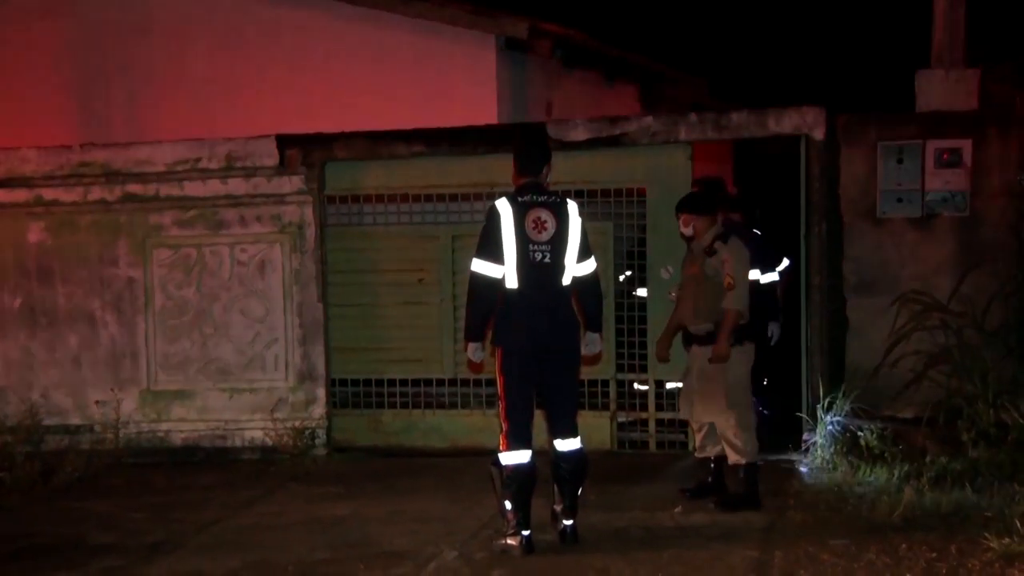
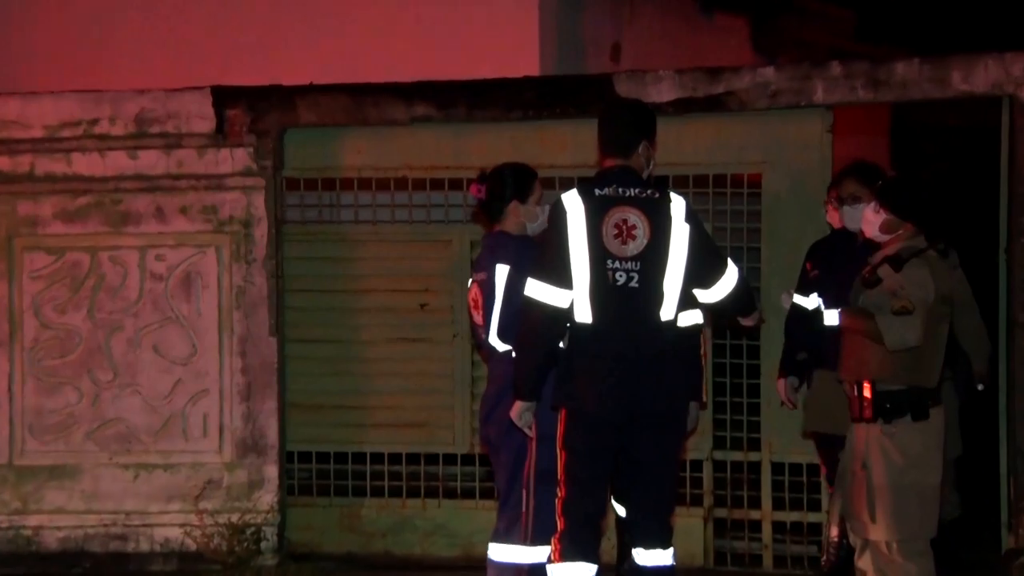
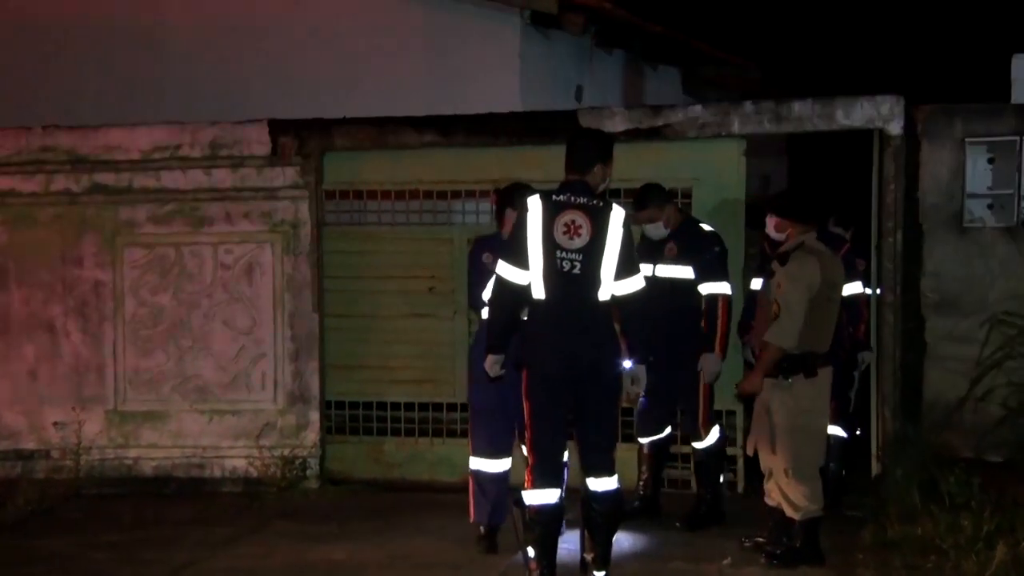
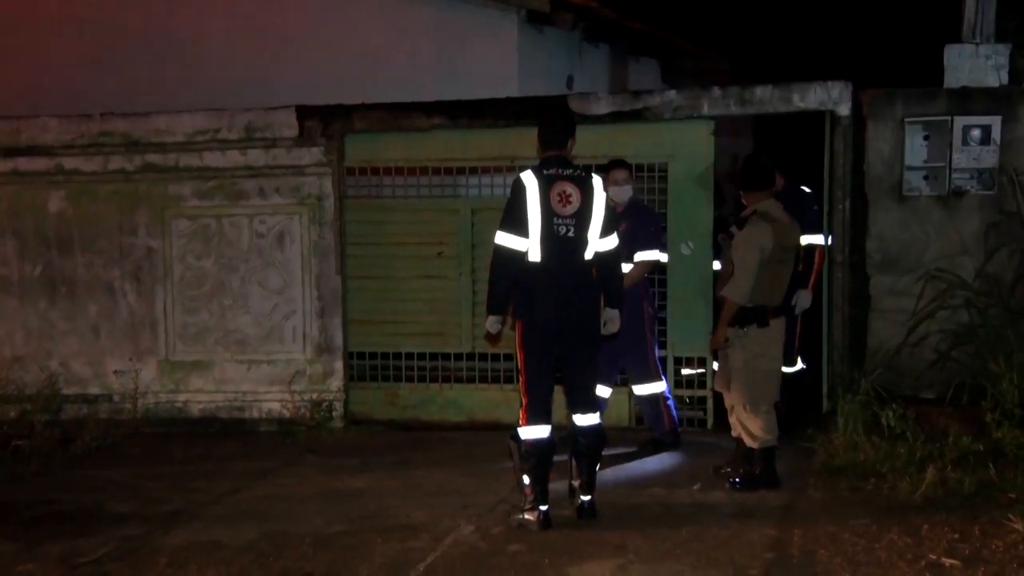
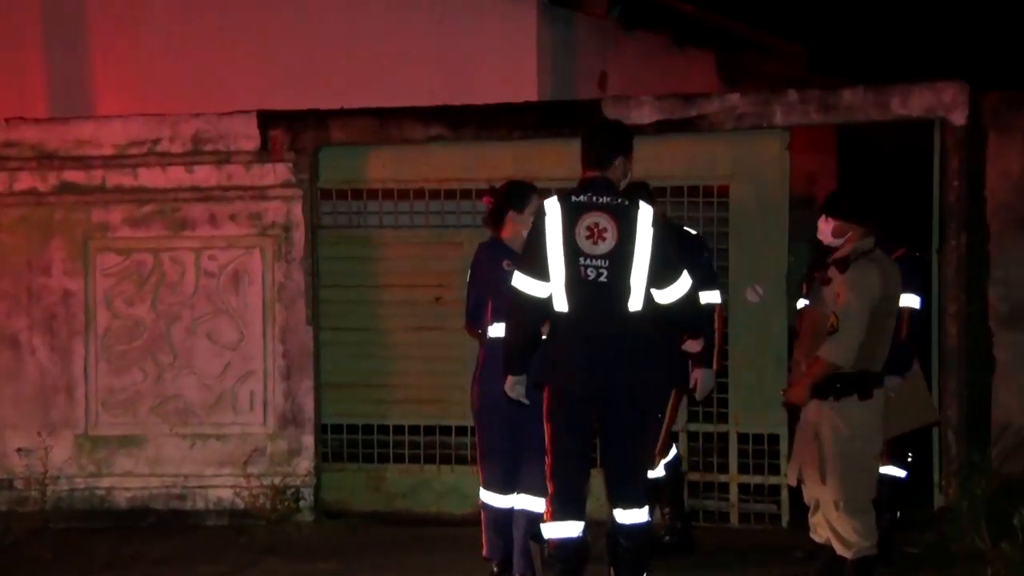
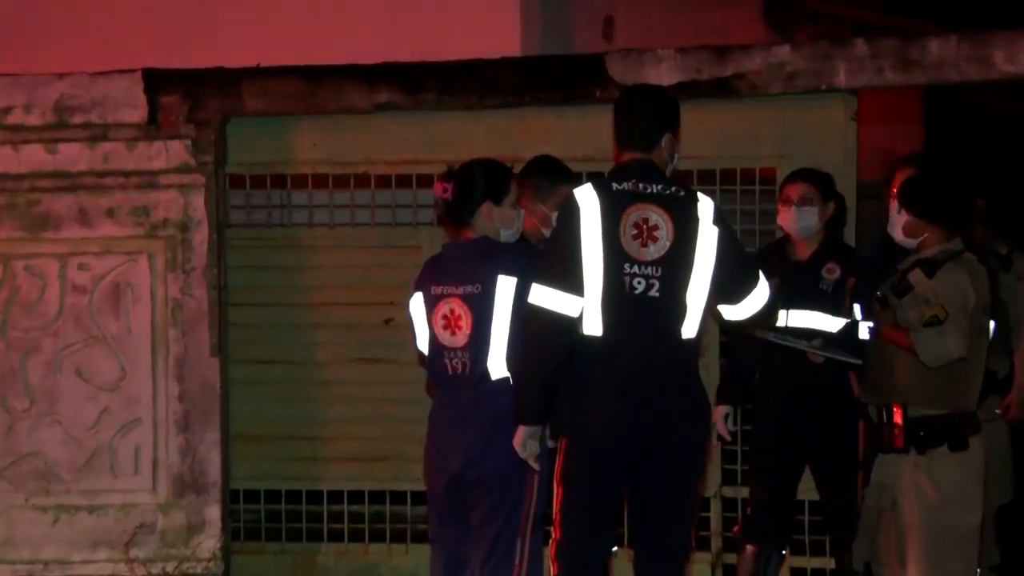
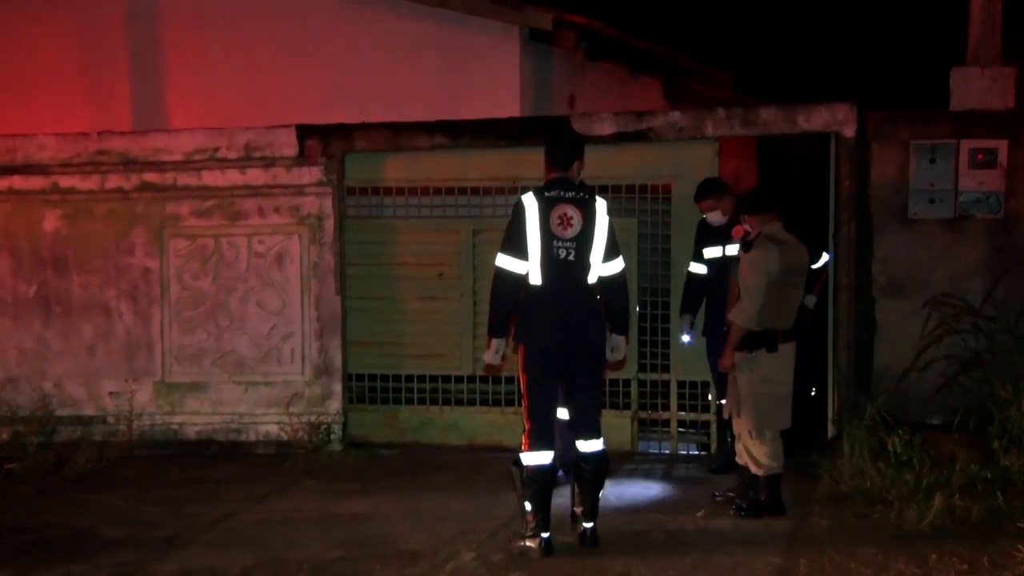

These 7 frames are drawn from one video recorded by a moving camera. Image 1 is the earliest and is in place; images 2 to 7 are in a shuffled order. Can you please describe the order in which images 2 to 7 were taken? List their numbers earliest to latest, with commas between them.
4, 7, 3, 5, 2, 6
